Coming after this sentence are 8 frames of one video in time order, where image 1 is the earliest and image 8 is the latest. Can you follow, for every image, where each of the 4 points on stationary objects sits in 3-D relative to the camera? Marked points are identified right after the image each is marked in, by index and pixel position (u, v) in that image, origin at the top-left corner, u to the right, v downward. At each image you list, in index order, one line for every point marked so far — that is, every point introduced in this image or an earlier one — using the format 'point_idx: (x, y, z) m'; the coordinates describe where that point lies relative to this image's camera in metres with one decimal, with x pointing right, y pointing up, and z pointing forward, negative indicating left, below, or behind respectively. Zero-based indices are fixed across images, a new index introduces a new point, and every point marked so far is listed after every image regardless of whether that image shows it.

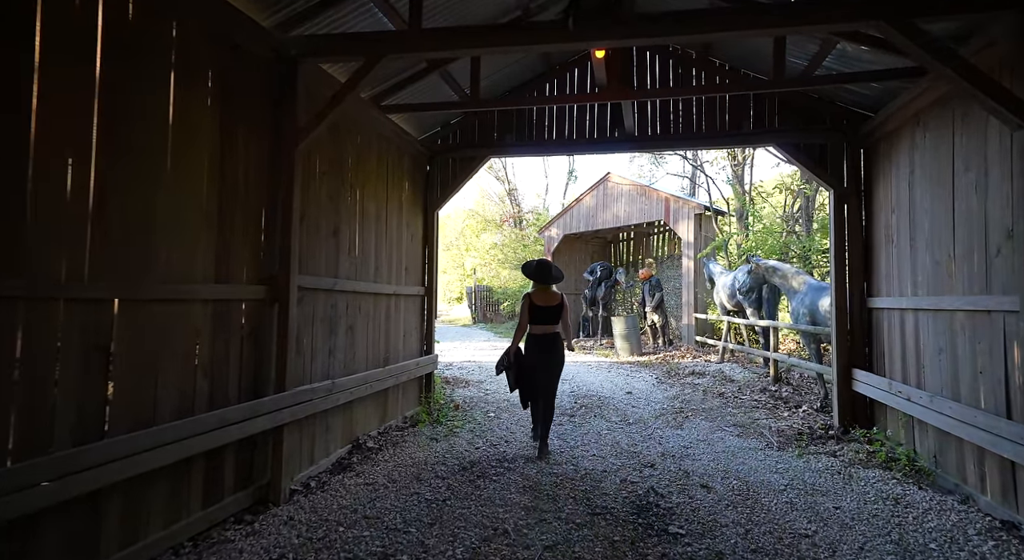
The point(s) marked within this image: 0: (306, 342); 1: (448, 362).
0: (-1.3, -0.4, +3.3) m
1: (-1.1, -1.4, +8.9) m
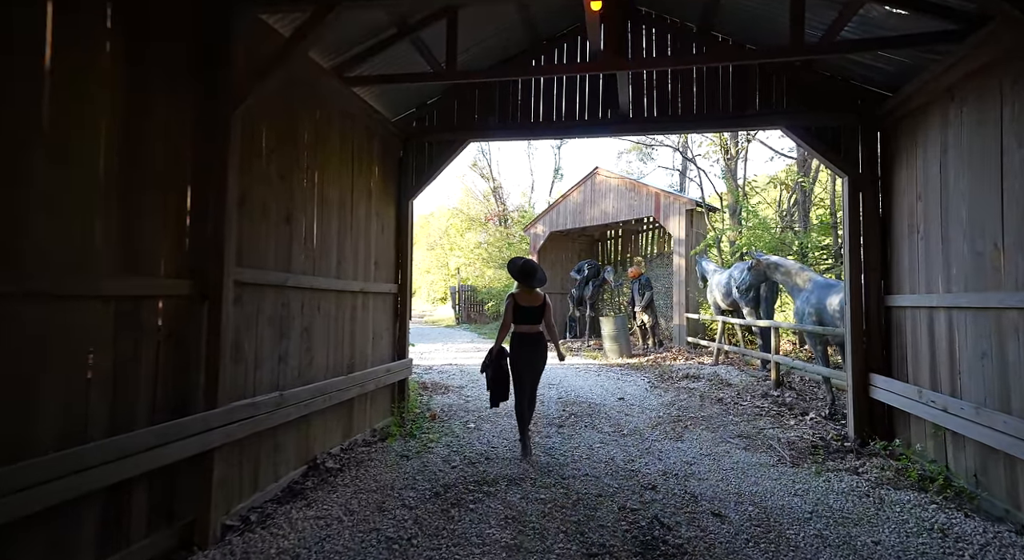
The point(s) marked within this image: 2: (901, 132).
0: (-1.4, -0.4, +2.8) m
1: (-1.3, -1.3, +8.3) m
2: (+2.9, +1.1, +4.0) m
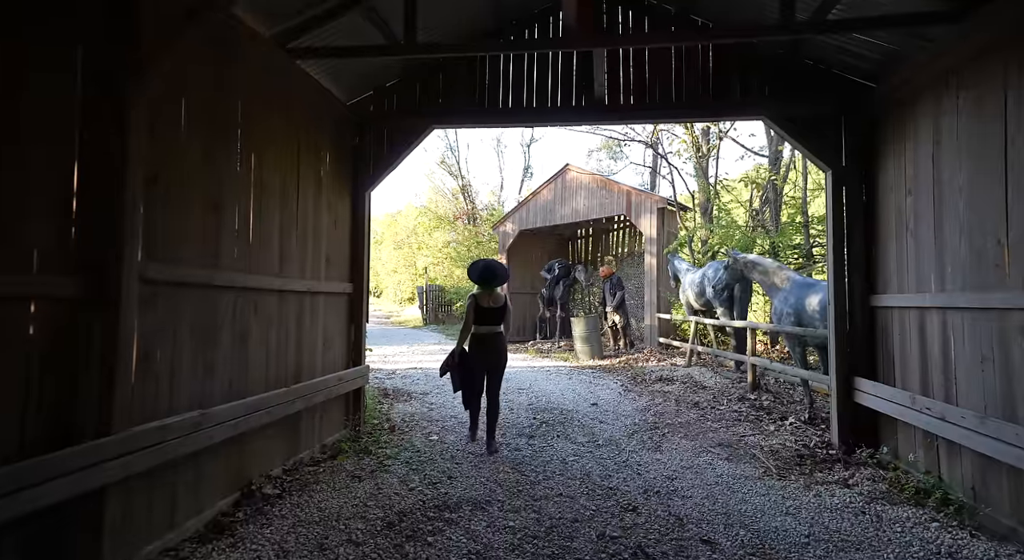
0: (-1.5, -0.3, +2.3) m
1: (-1.8, -1.3, +7.9) m
2: (+2.7, +1.1, +3.8) m
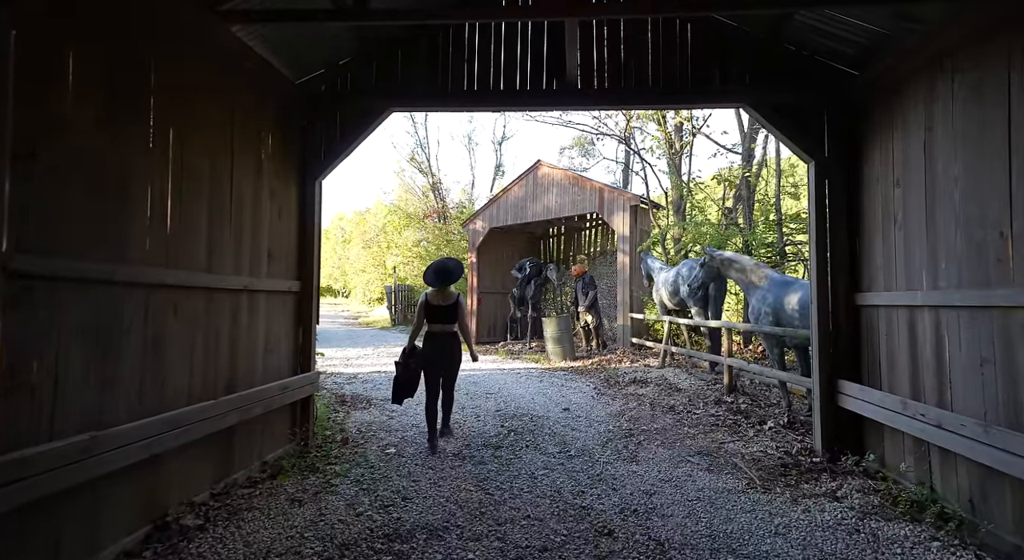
0: (-1.7, -0.3, +1.9) m
1: (-2.2, -1.3, +7.4) m
2: (+2.5, +1.2, +3.6) m
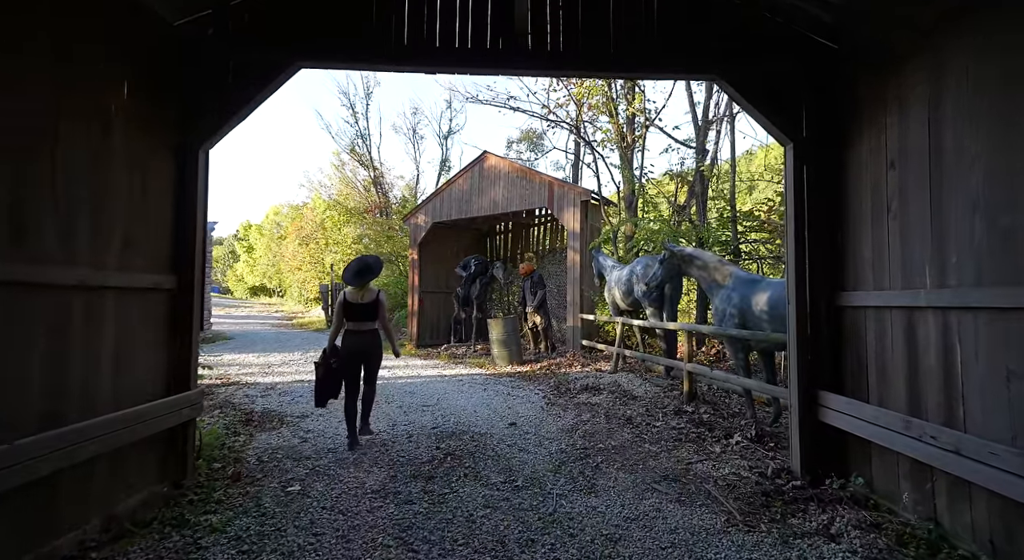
0: (-1.9, -0.3, +1.1) m
1: (-2.9, -1.3, +6.5) m
2: (+2.1, +1.2, +3.2) m
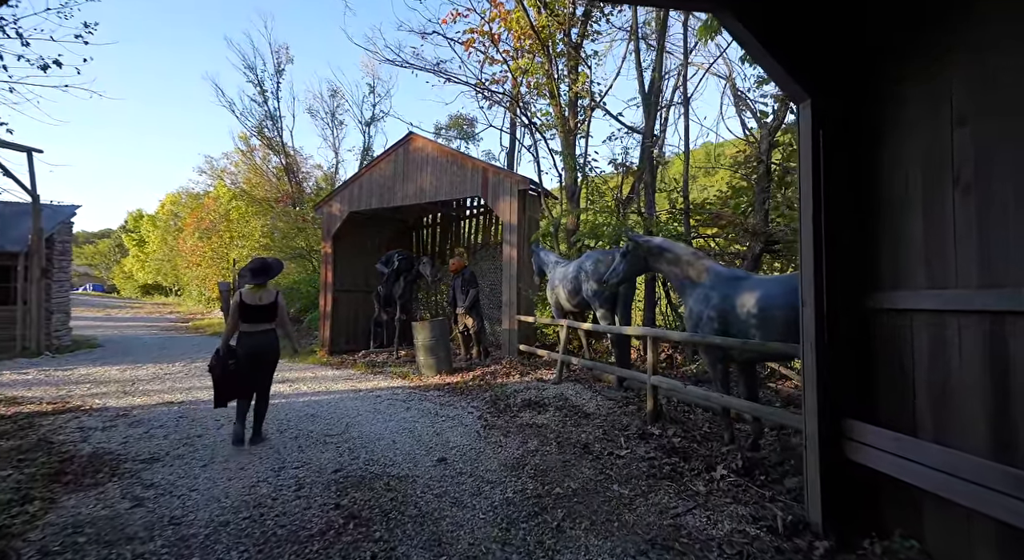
0: (-1.8, -0.3, -0.2) m
1: (-3.7, -1.2, +5.1) m
2: (+1.8, +1.2, +2.4) m
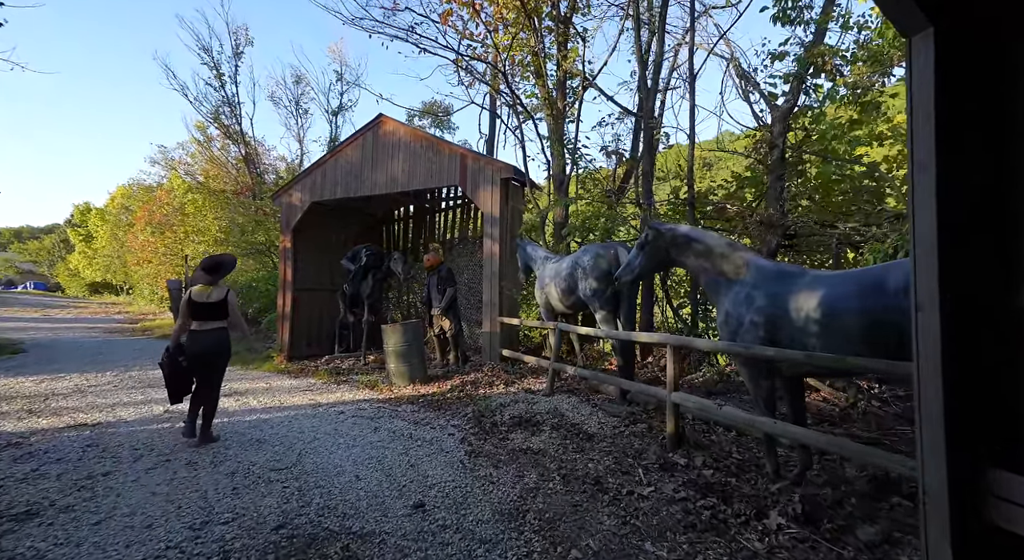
0: (-1.6, -0.2, -1.1) m
1: (-3.7, -1.2, +4.1) m
2: (+1.9, +1.2, +1.7) m
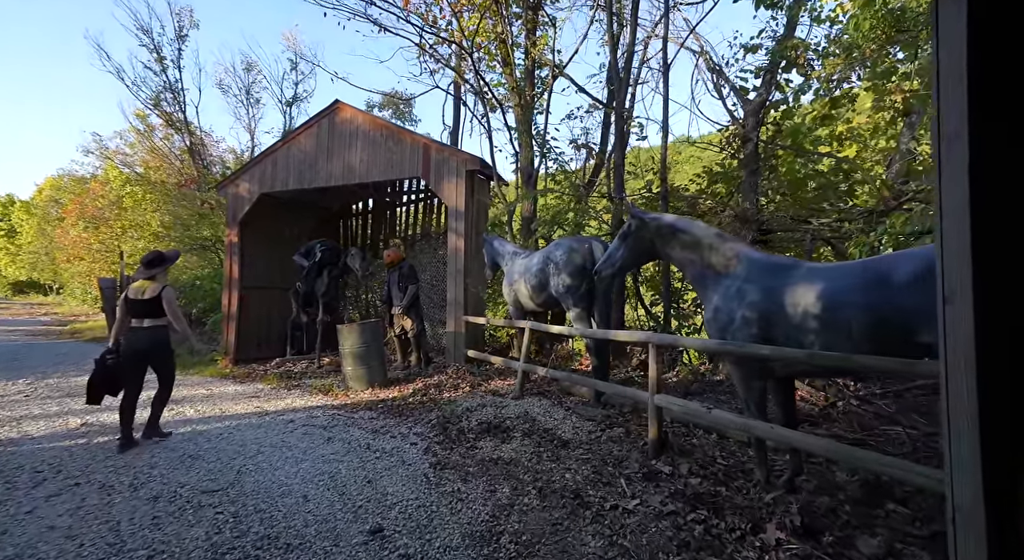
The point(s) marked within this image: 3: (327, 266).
0: (-1.5, -0.2, -1.5) m
1: (-3.9, -1.1, +3.5) m
2: (+1.8, +1.2, +1.5) m
3: (-2.7, +0.2, +7.9) m
